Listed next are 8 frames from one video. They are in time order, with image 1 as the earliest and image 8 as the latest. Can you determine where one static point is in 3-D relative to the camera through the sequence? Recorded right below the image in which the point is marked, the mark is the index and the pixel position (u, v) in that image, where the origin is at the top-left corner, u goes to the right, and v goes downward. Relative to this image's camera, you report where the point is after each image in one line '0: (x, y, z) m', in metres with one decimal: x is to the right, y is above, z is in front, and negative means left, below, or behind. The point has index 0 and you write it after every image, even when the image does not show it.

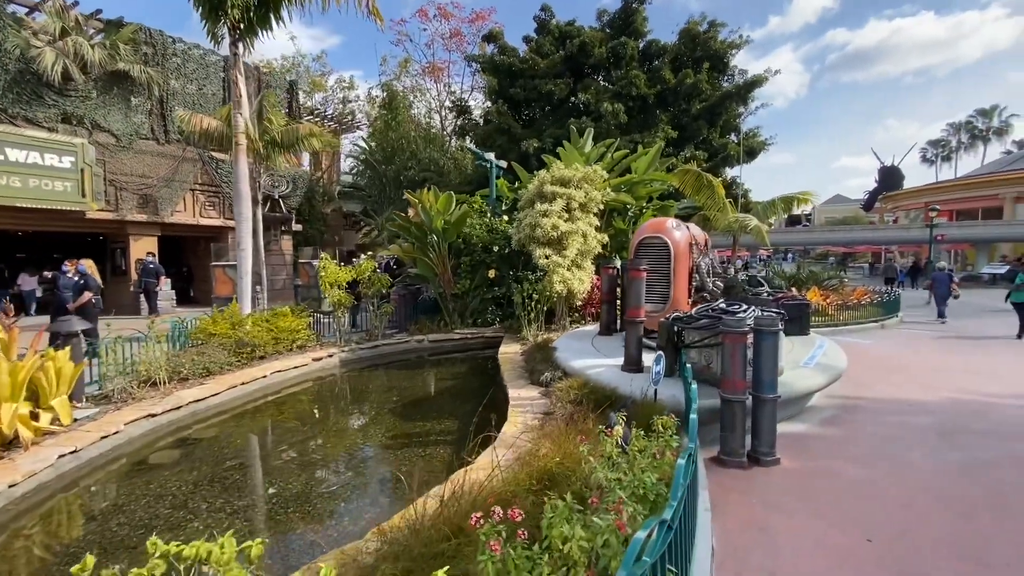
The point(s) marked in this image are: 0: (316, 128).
0: (-5.5, +4.5, +13.3) m
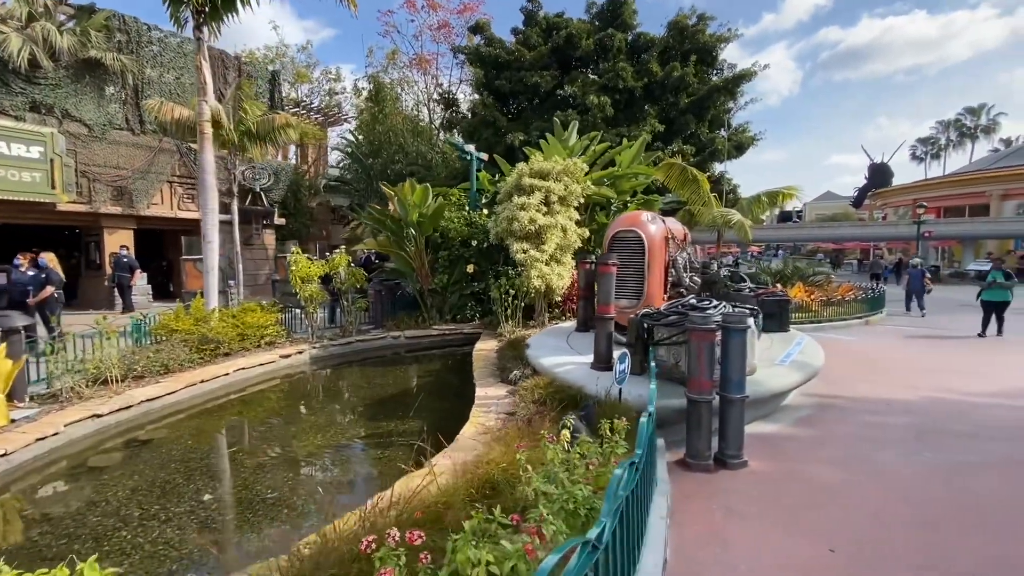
0: (-5.9, +4.6, +13.0) m
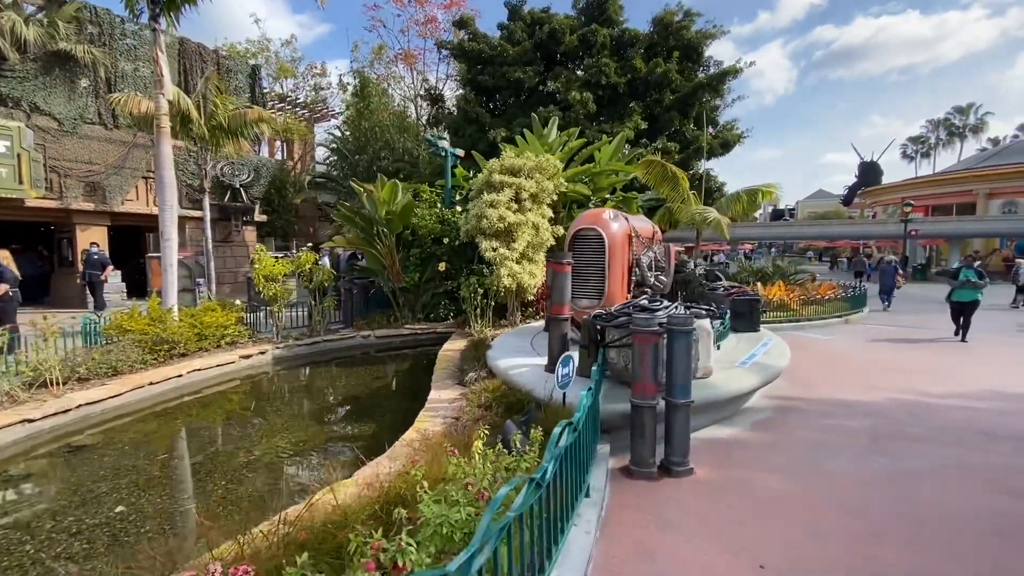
0: (-6.5, +4.7, +12.7) m
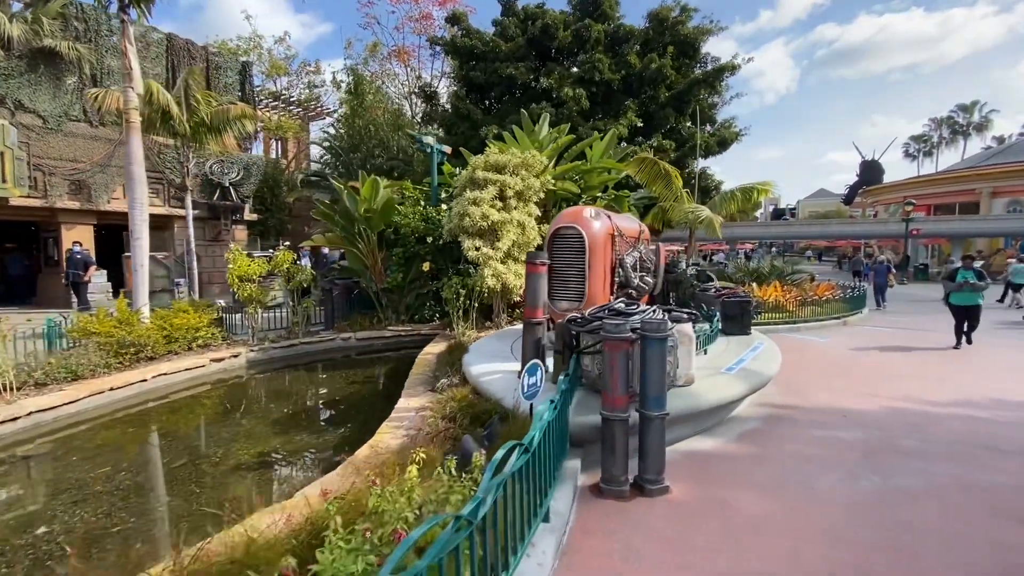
0: (-6.8, +4.6, +12.5) m
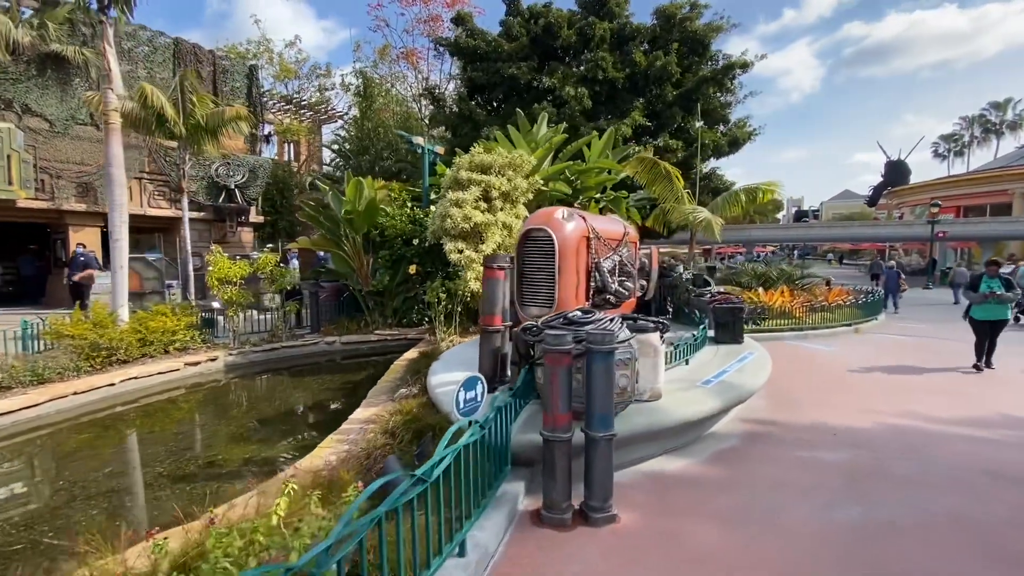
0: (-6.9, +4.6, +12.4) m
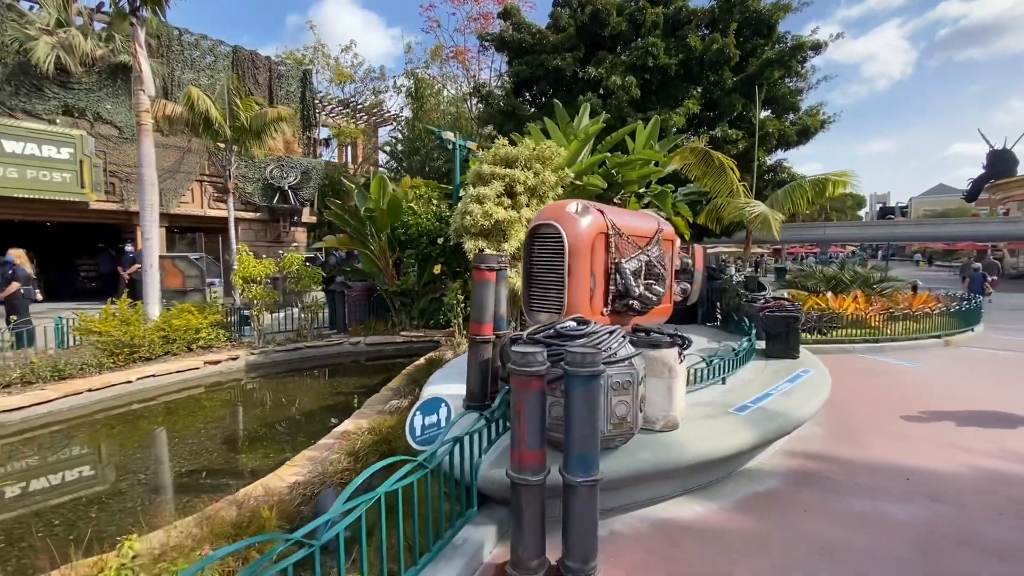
0: (-5.9, +4.6, +12.6) m
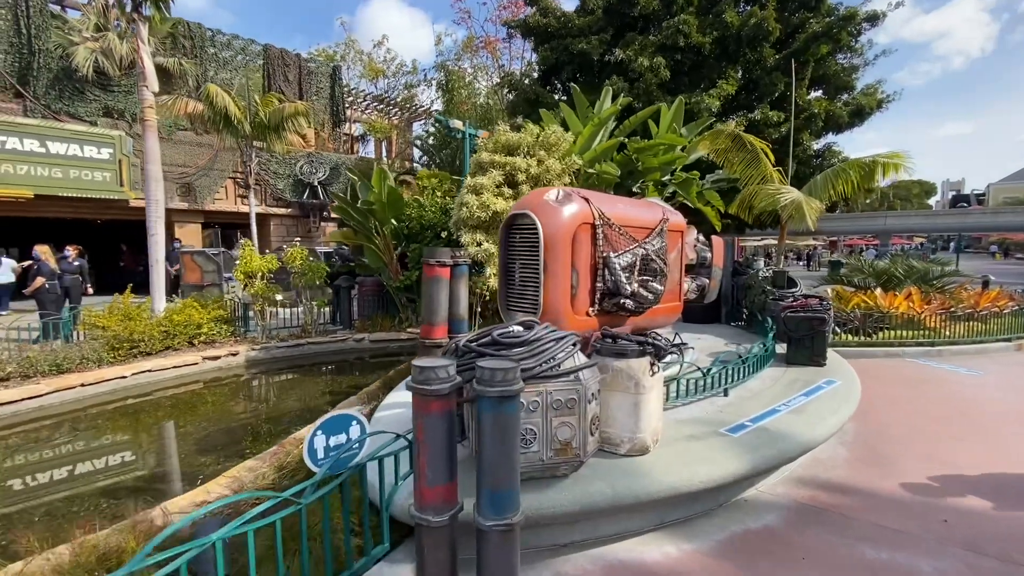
0: (-5.4, +4.8, +12.6) m
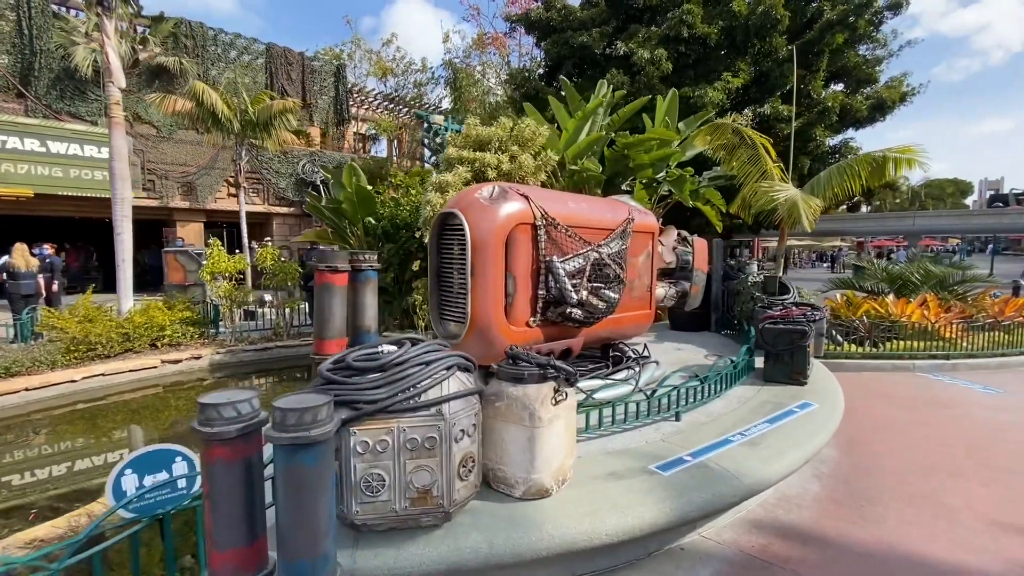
0: (-5.5, +4.8, +12.4) m
